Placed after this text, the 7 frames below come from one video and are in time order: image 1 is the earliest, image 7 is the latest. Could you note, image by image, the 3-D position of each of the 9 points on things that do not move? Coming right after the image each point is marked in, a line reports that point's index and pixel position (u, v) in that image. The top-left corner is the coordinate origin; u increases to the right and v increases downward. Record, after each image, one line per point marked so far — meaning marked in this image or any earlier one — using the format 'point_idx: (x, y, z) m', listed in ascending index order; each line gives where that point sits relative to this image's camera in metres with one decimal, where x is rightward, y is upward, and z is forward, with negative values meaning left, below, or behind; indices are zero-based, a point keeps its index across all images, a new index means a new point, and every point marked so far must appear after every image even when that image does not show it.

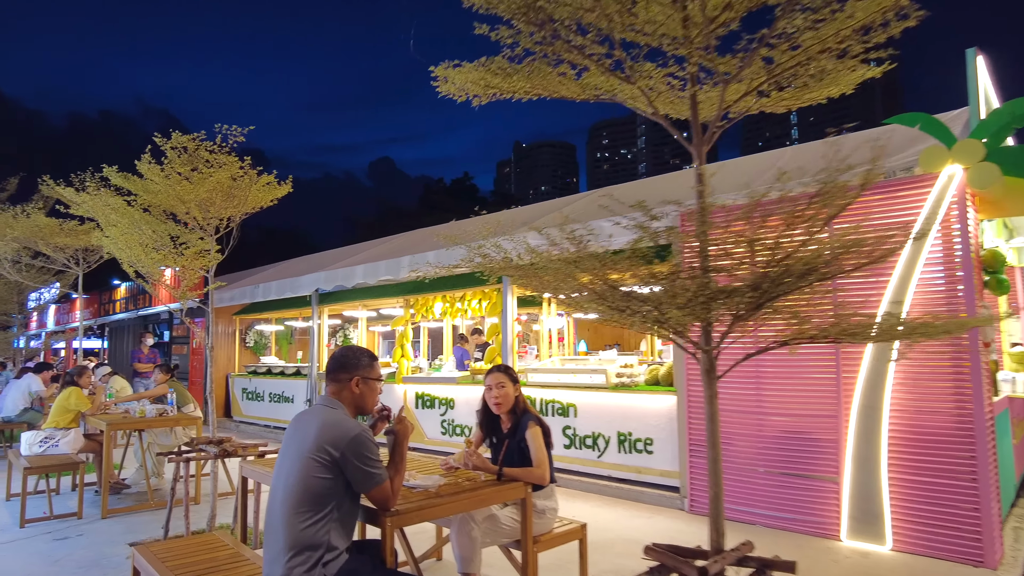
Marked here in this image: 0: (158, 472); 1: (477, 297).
0: (-3.8, -2.0, +7.1) m
1: (-0.4, -0.1, +9.3) m
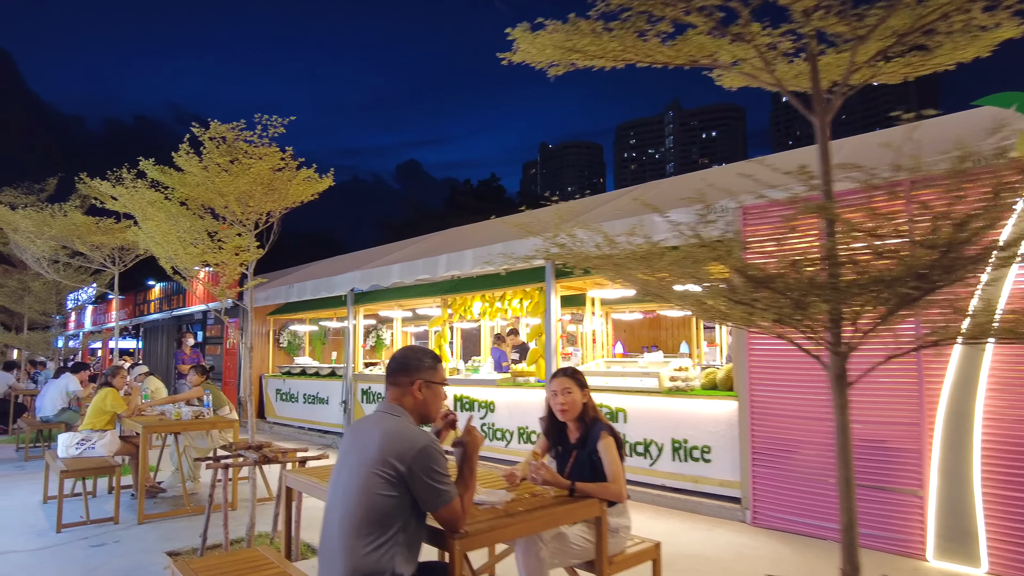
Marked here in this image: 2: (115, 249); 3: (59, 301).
0: (-3.3, -1.9, +6.9) m
1: (+0.1, -0.1, +8.9) m
2: (-7.0, +0.8, +11.8) m
3: (-11.4, -0.3, +16.7) m
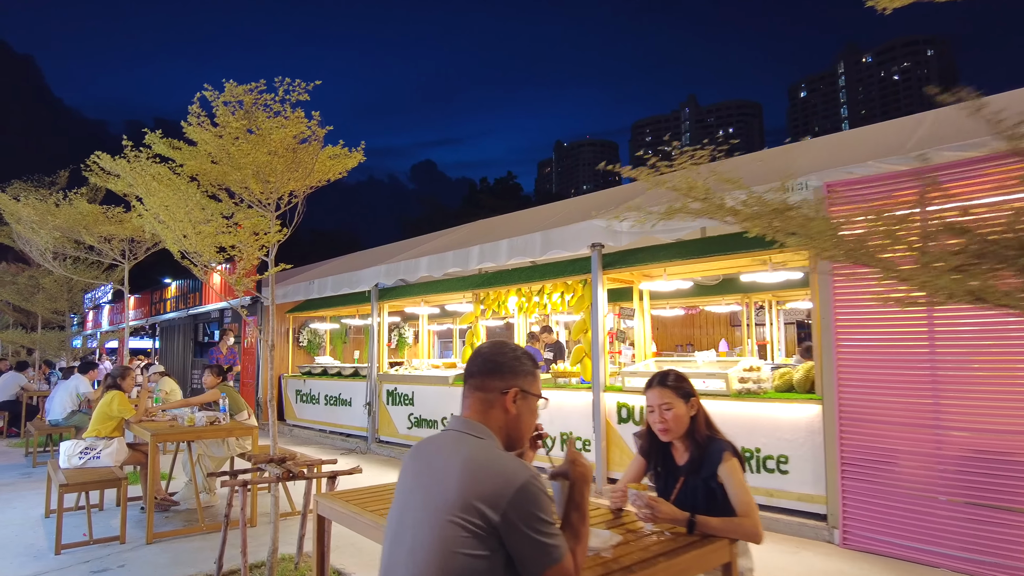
0: (-2.8, -1.9, +6.2) m
1: (+0.6, 0.0, +8.2) m
2: (-6.5, +0.9, +11.3) m
3: (-10.7, -0.3, +16.3) m
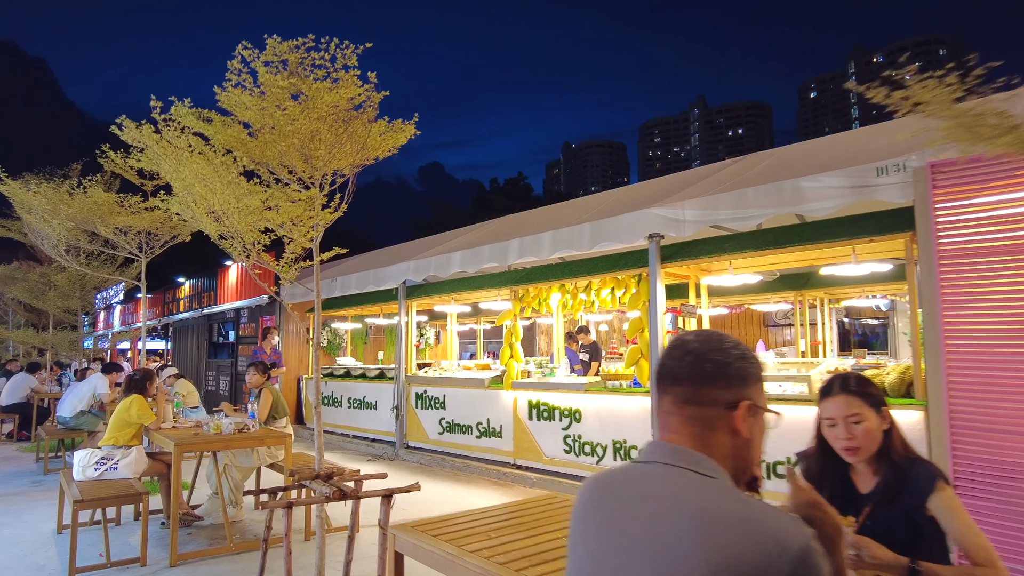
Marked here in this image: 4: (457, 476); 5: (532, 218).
0: (-2.3, -1.8, +5.7) m
1: (+1.1, 0.0, +7.6) m
2: (-5.9, +0.9, +10.7) m
3: (-10.1, -0.2, +15.8) m
4: (-0.7, -2.4, +8.5) m
5: (+0.3, +0.9, +8.7) m
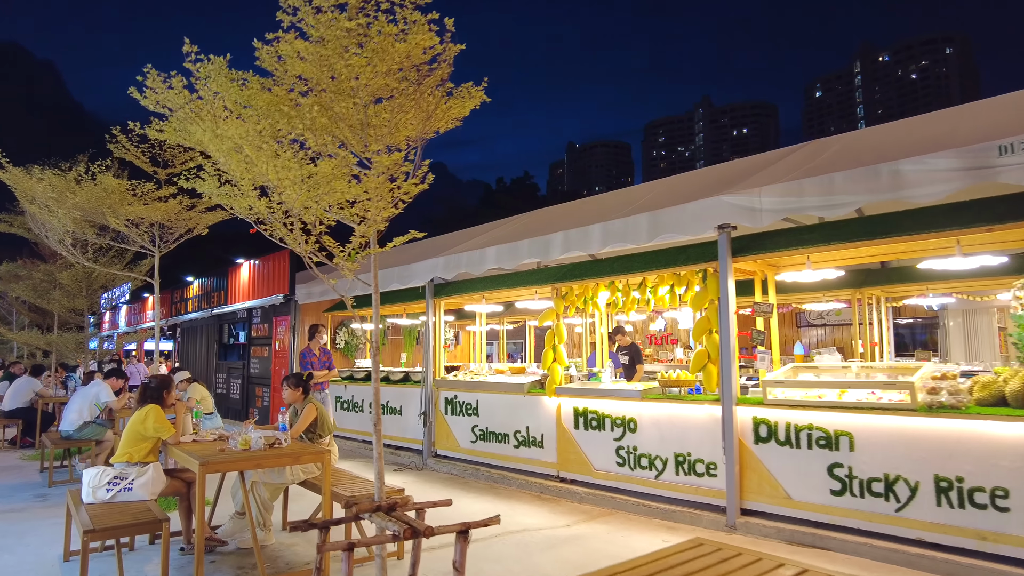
0: (-1.9, -1.8, +5.0) m
1: (+1.6, +0.1, +7.0) m
2: (-5.4, +0.9, +10.1) m
3: (-9.6, -0.2, +15.2) m
4: (-0.2, -2.4, +7.8) m
5: (+0.7, +1.0, +8.0) m
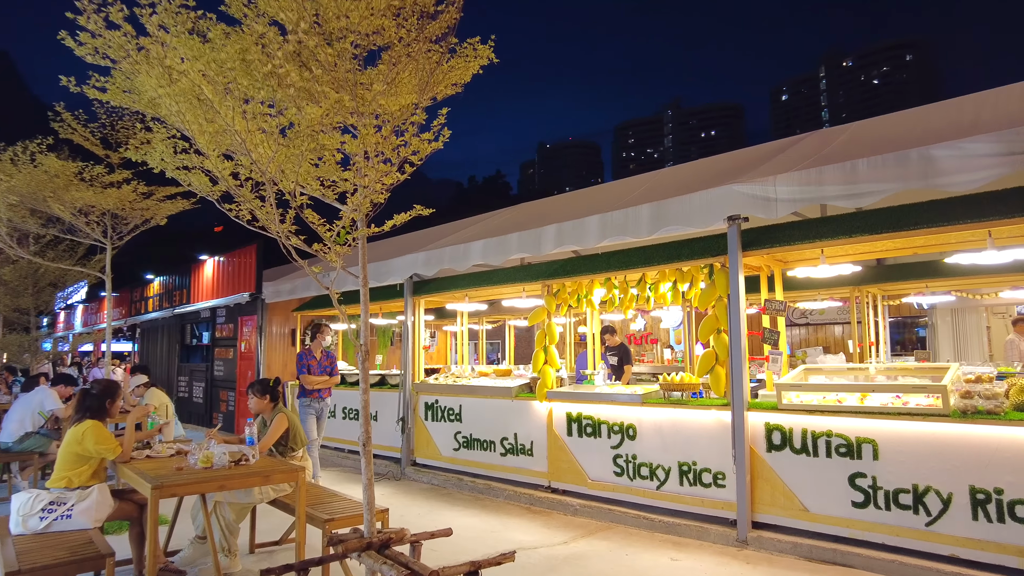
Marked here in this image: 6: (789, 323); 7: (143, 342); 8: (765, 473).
0: (-1.9, -1.7, +4.4) m
1: (+1.5, +0.1, +6.5) m
2: (-5.7, +1.0, +9.4) m
3: (-10.1, -0.2, +14.2) m
4: (-0.3, -2.3, +7.3) m
5: (+0.6, +1.0, +7.5) m
6: (+5.9, -0.7, +14.1) m
7: (-10.5, -1.5, +19.1) m
8: (+2.1, -1.5, +5.4) m
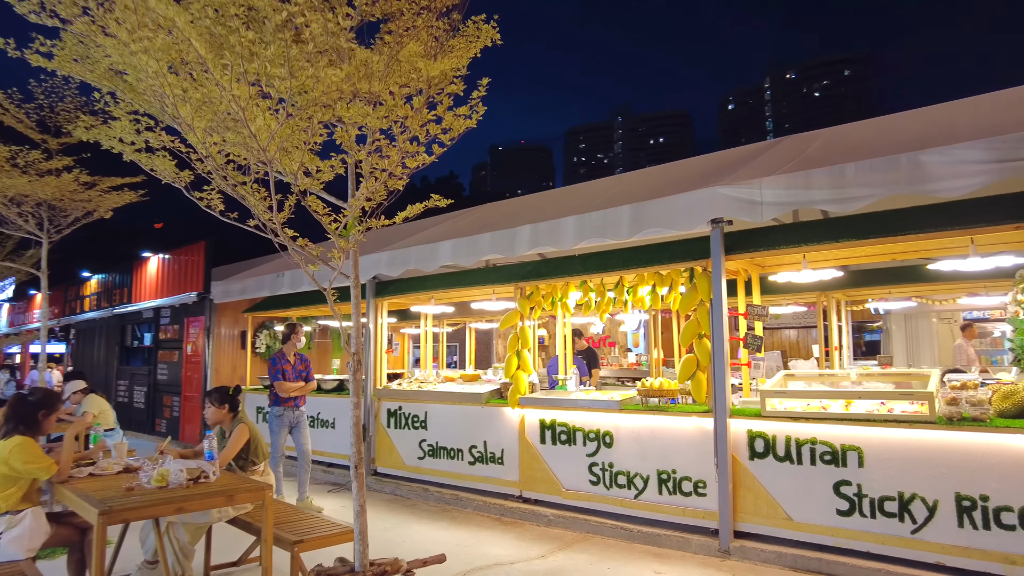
0: (-2.0, -1.7, +4.0) m
1: (+1.2, +0.1, +6.4) m
2: (-6.1, +1.0, +8.7) m
3: (-10.9, -0.1, +13.2) m
4: (-0.7, -2.3, +7.0) m
5: (+0.3, +1.0, +7.3) m
6: (+5.0, -0.8, +14.2) m
7: (-11.7, -1.5, +18.0) m
8: (+1.9, -1.5, +5.3) m
